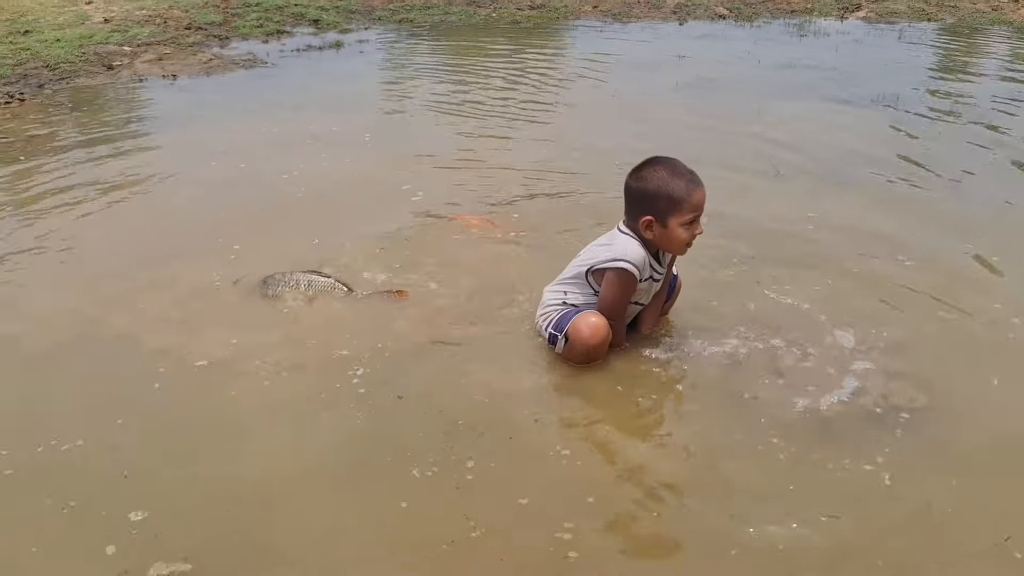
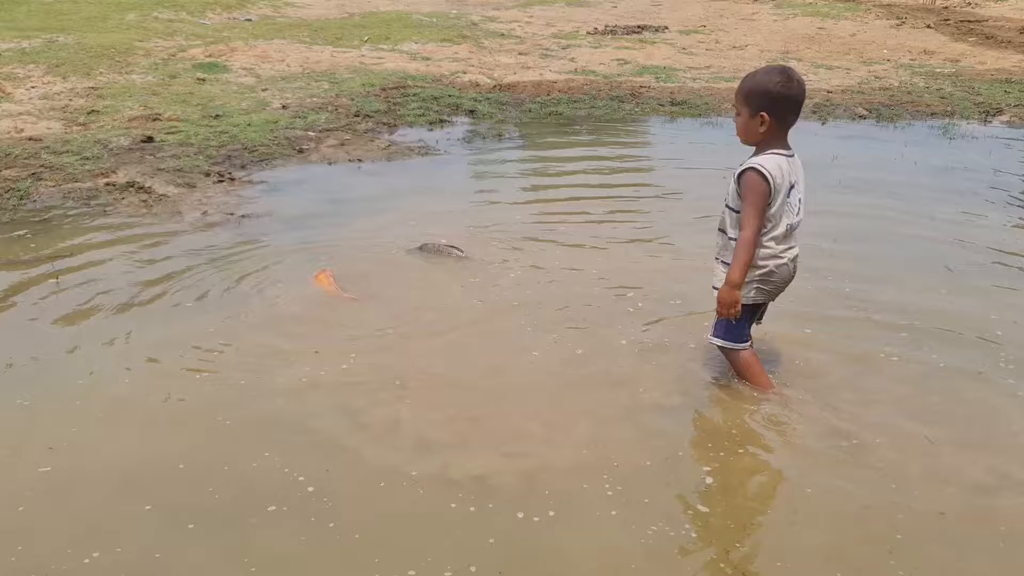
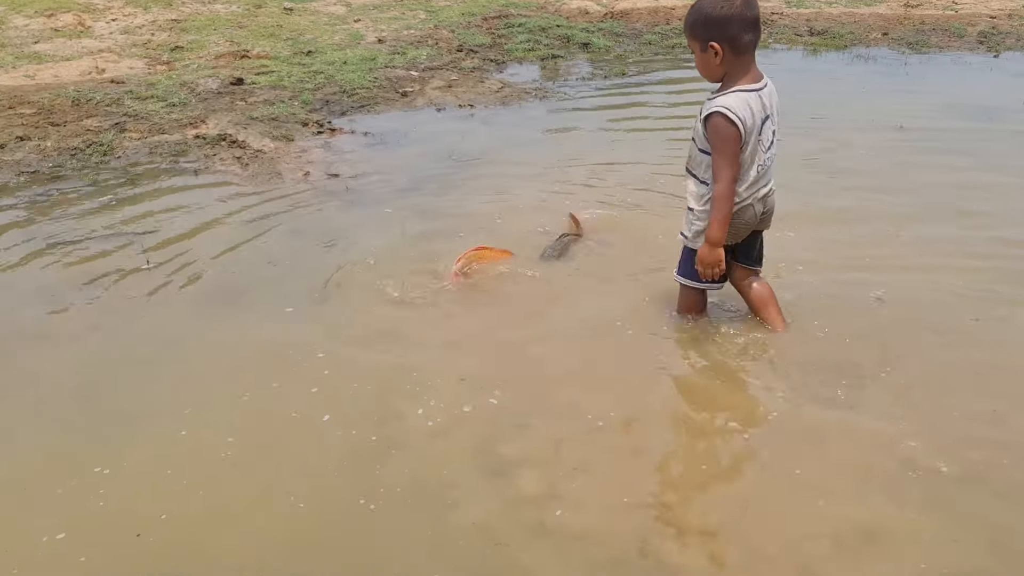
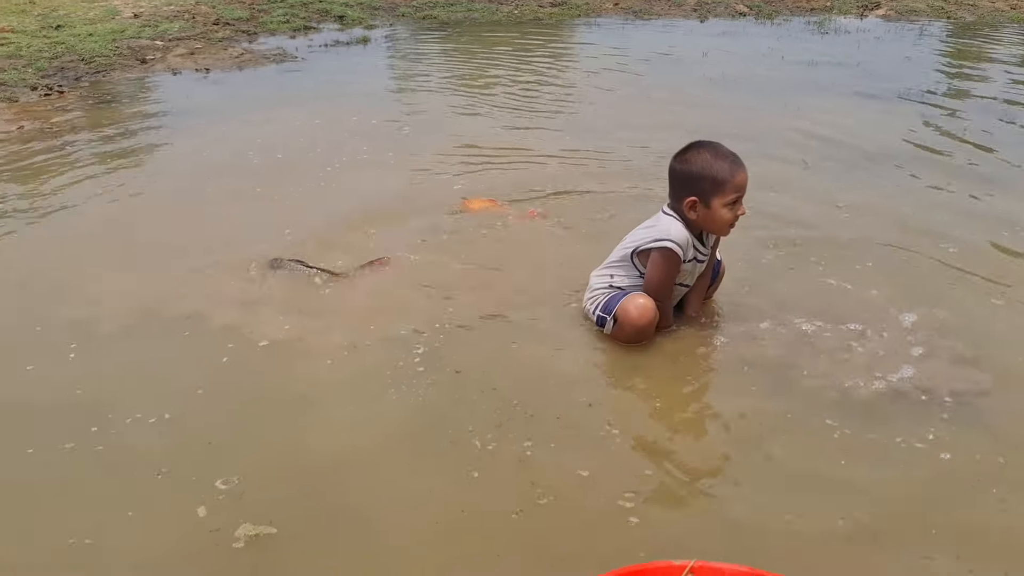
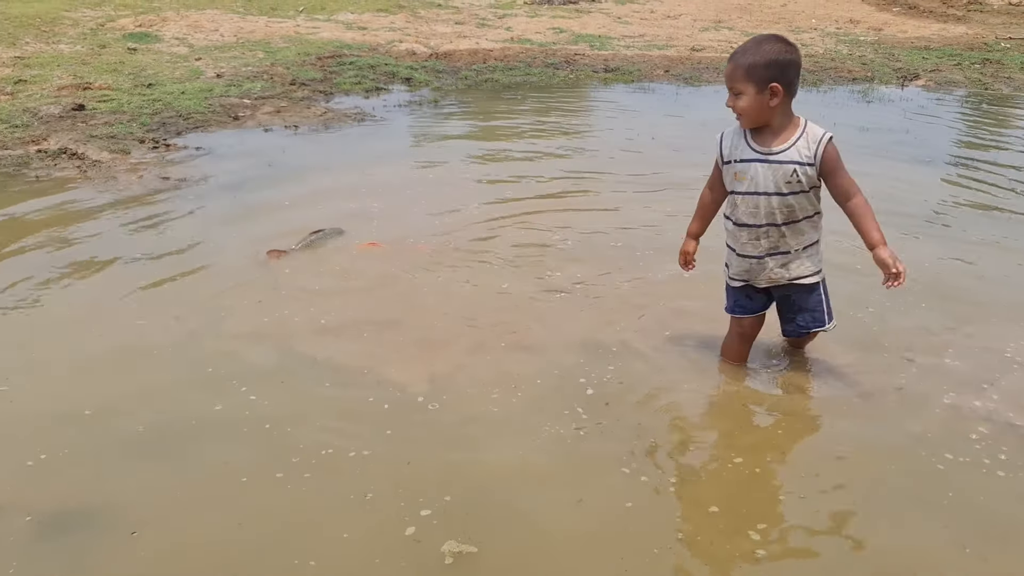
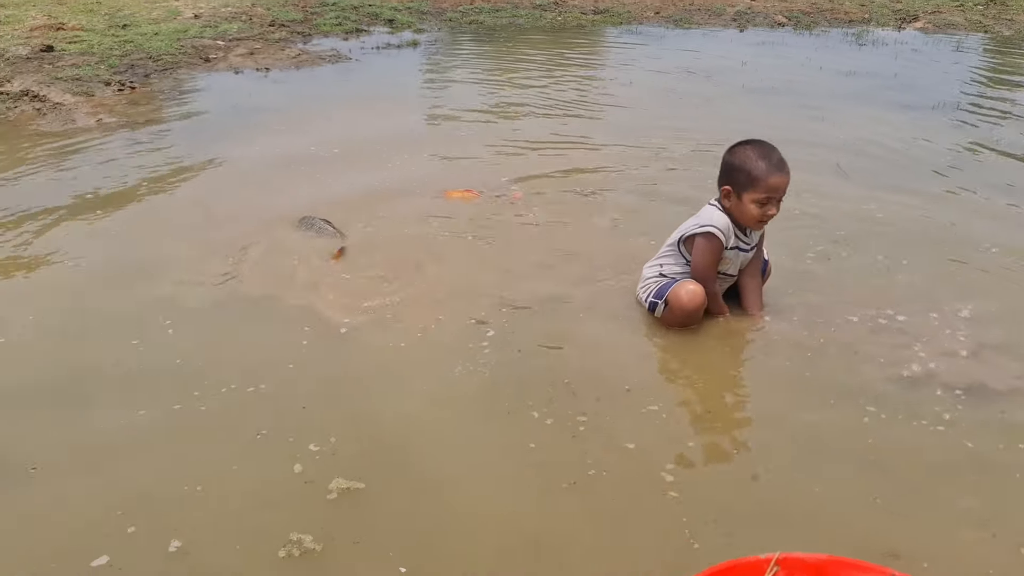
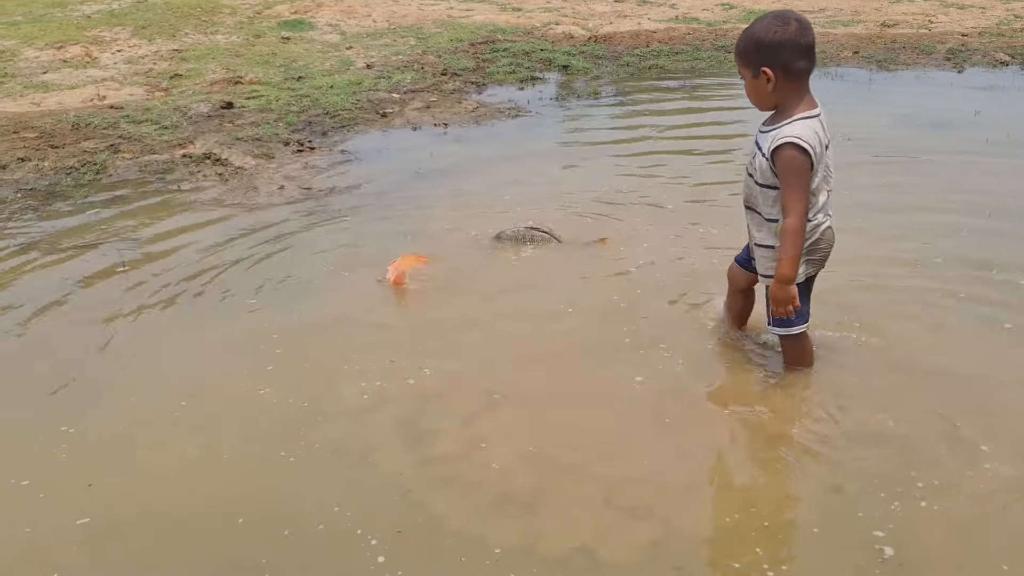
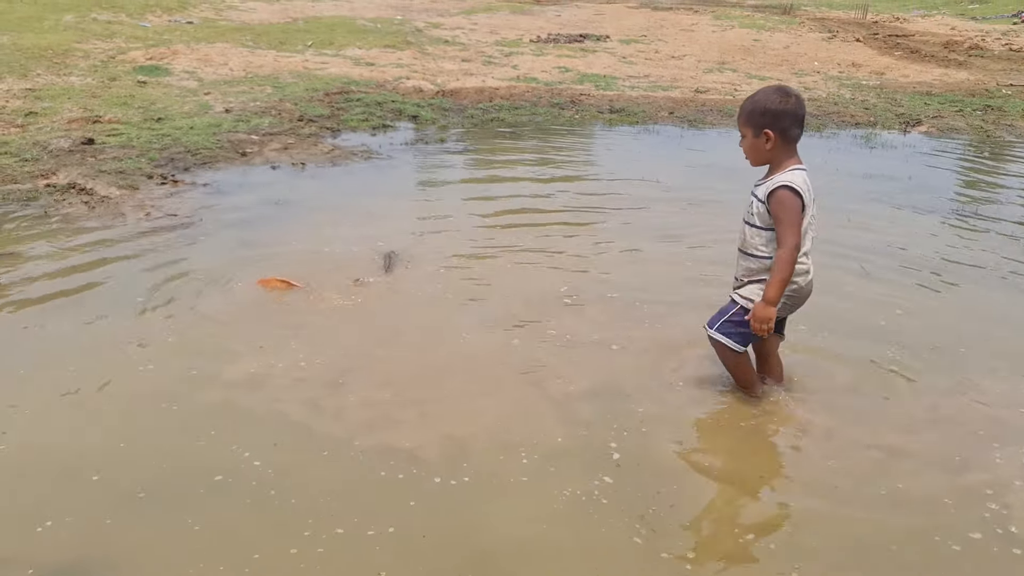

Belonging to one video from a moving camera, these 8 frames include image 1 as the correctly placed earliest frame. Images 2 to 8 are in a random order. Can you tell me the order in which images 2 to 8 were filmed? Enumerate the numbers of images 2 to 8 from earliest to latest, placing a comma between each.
4, 6, 5, 8, 2, 7, 3
